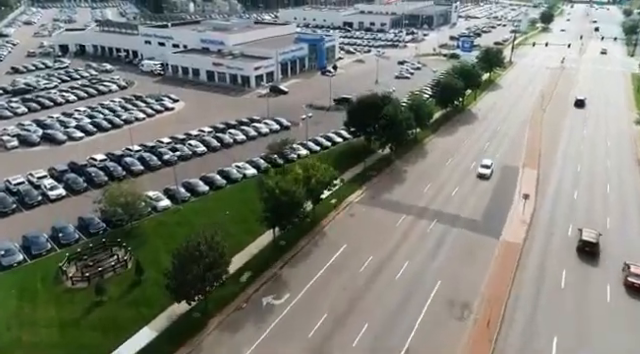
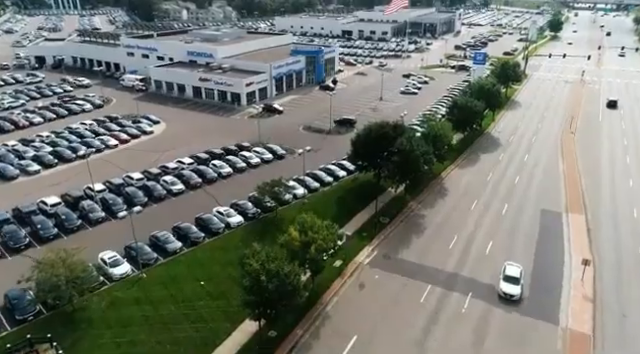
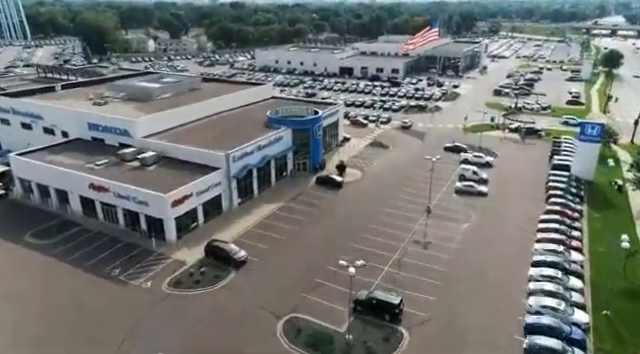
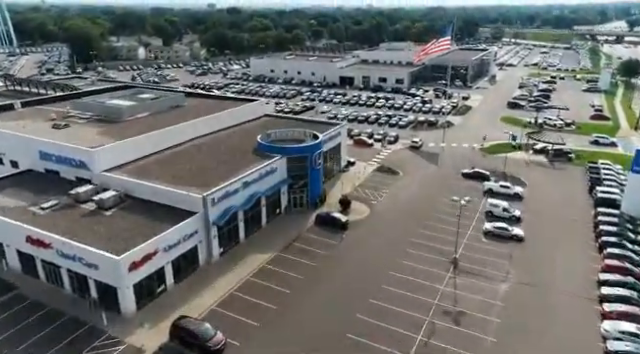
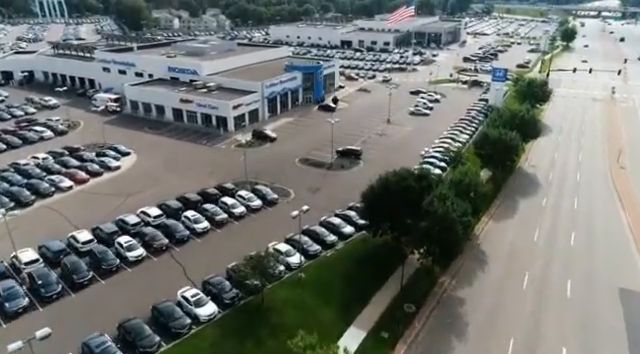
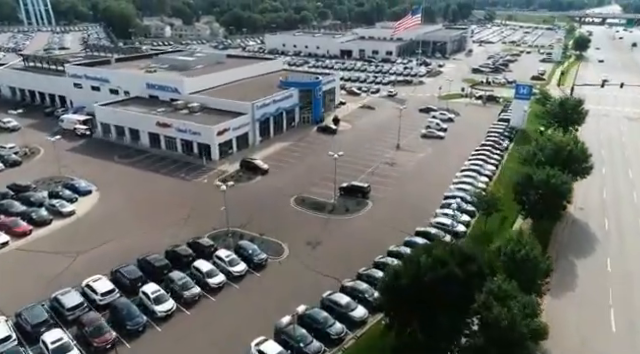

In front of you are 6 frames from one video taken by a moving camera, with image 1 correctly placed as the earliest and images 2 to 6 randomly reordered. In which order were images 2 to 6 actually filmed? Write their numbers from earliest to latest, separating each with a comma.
2, 5, 6, 3, 4
